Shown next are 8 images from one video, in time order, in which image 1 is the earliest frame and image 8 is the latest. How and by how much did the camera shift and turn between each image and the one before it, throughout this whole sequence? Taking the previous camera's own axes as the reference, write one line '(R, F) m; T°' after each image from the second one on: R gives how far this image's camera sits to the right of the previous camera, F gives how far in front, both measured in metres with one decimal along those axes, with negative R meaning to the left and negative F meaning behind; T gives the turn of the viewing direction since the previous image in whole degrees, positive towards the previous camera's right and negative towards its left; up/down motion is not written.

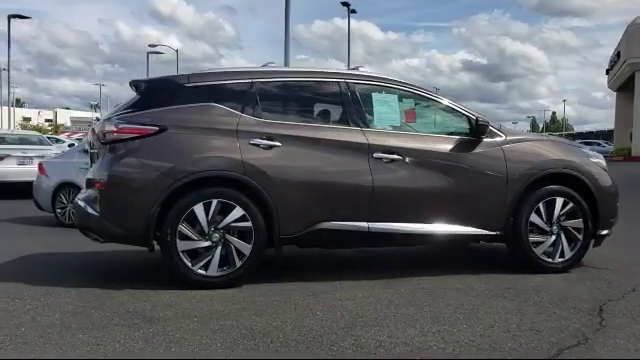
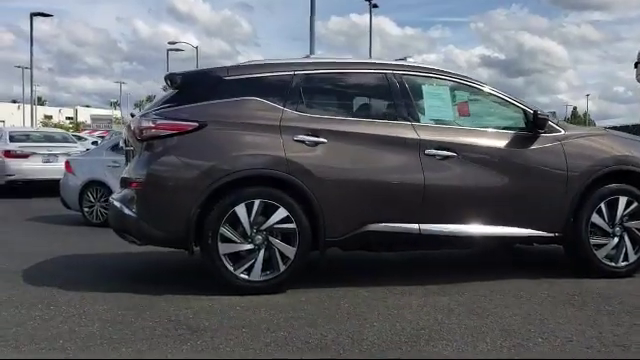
(-0.3, +0.4) m; -2°
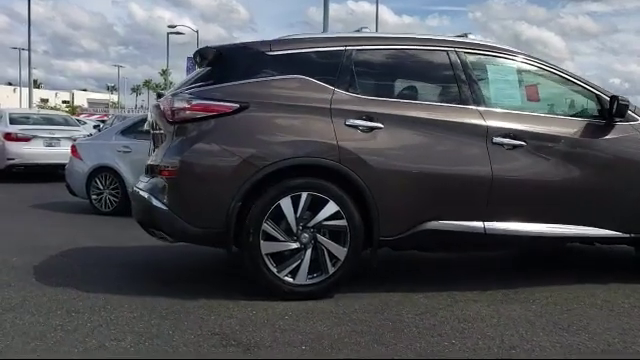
(-0.5, +0.7) m; 0°
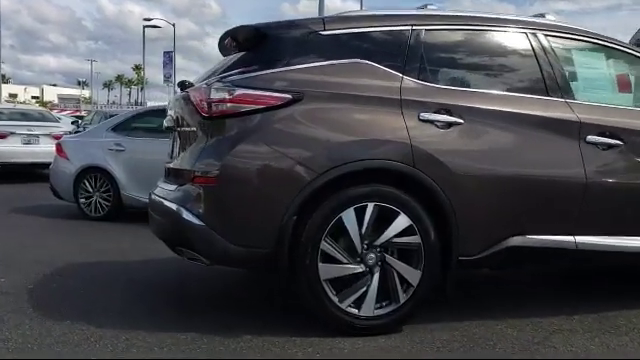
(-0.7, +1.0) m; +2°
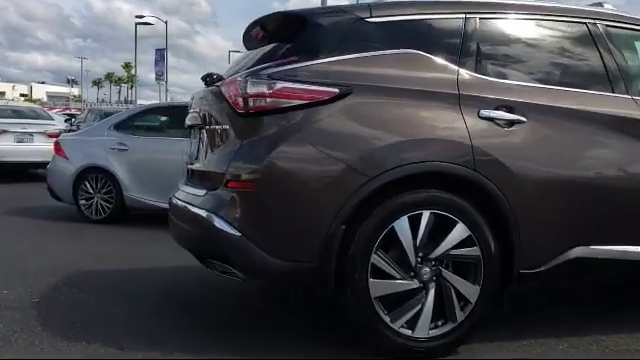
(-0.4, +0.5) m; +1°
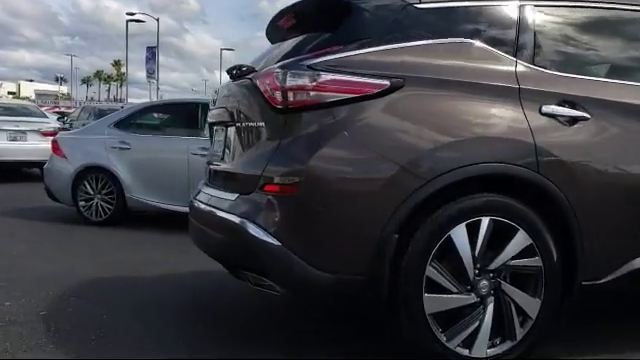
(-0.3, +0.4) m; +1°
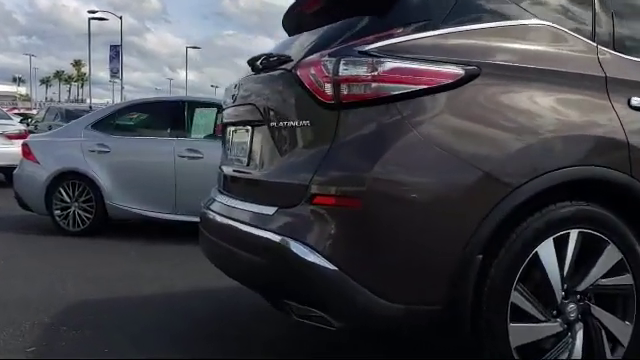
(-0.4, +0.6) m; +3°
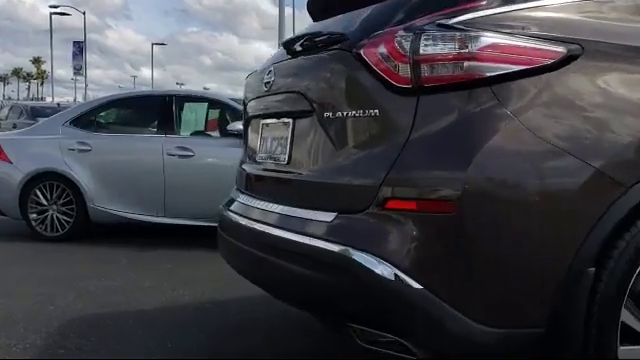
(-0.4, +0.5) m; +3°
